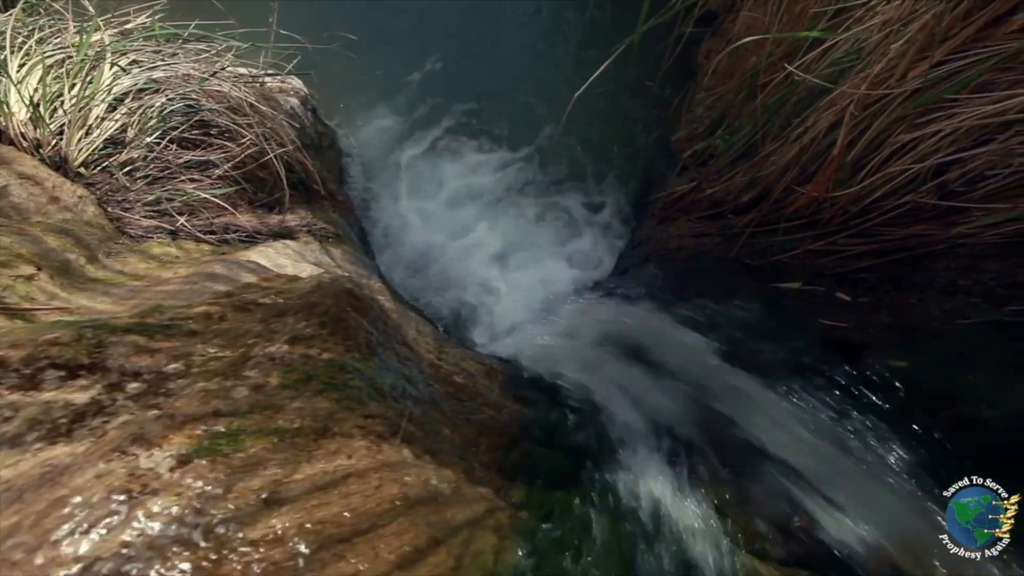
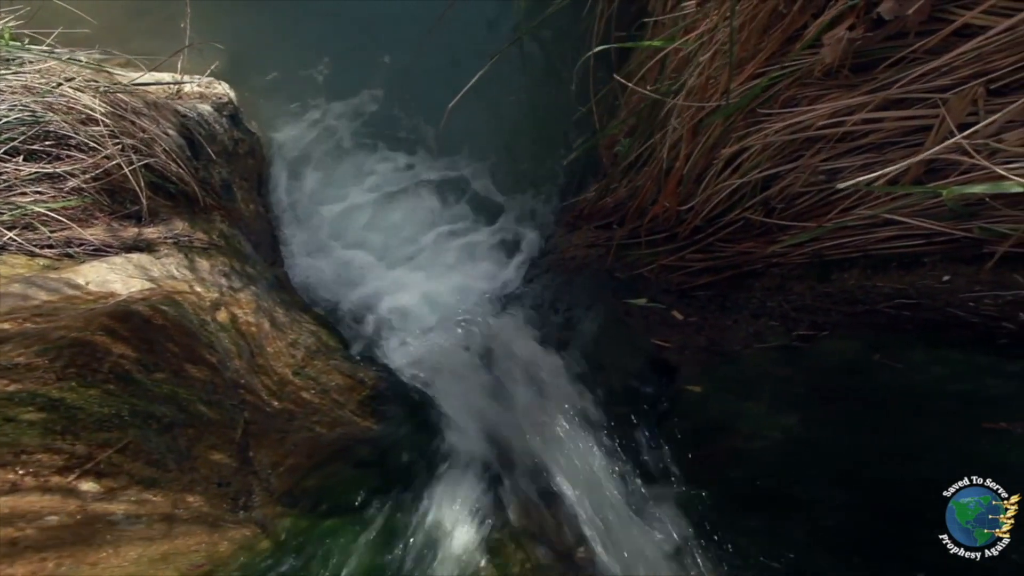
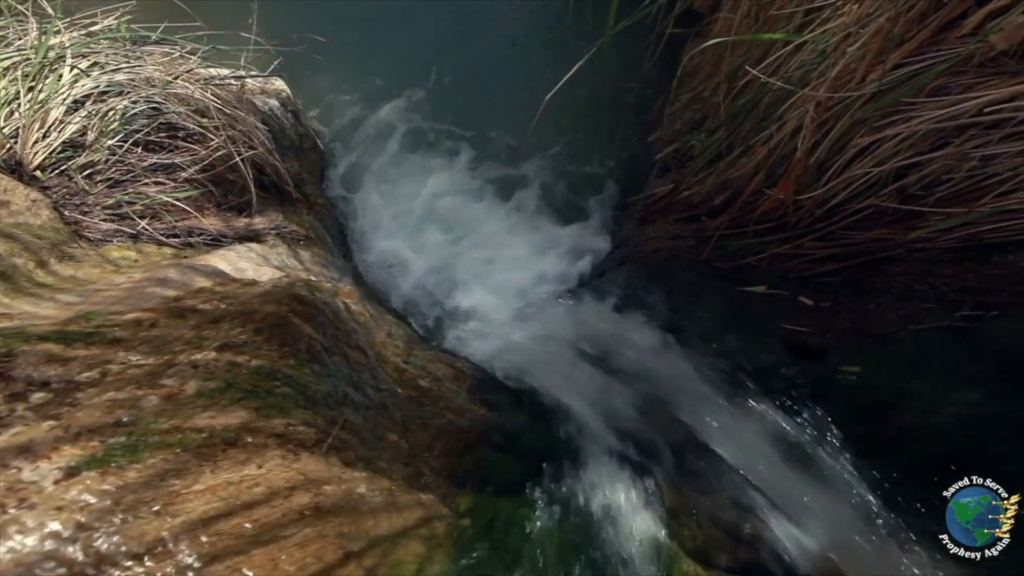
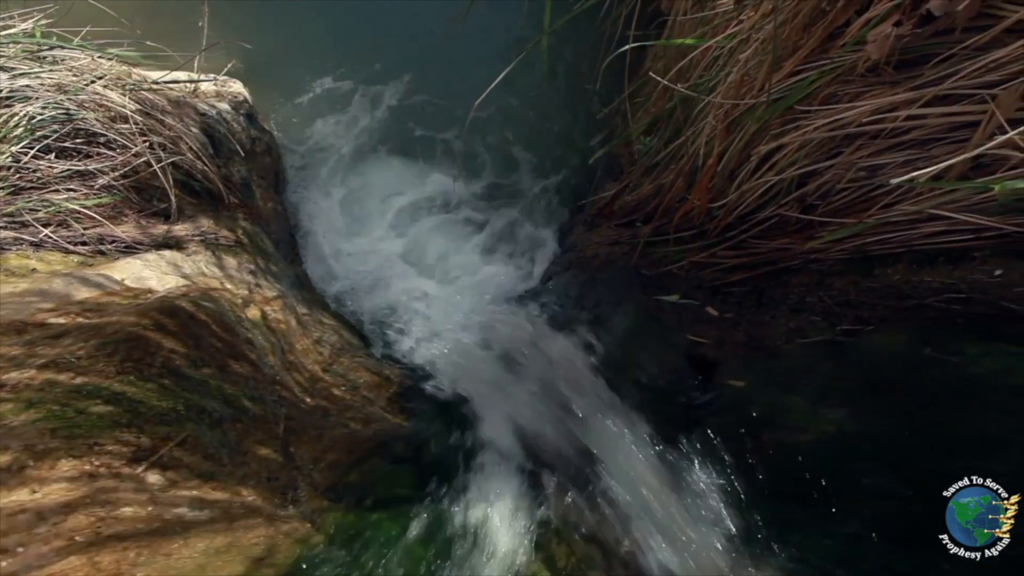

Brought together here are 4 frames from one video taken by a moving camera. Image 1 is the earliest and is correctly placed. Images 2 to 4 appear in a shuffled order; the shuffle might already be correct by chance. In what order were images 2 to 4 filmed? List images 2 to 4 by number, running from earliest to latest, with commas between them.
3, 4, 2
